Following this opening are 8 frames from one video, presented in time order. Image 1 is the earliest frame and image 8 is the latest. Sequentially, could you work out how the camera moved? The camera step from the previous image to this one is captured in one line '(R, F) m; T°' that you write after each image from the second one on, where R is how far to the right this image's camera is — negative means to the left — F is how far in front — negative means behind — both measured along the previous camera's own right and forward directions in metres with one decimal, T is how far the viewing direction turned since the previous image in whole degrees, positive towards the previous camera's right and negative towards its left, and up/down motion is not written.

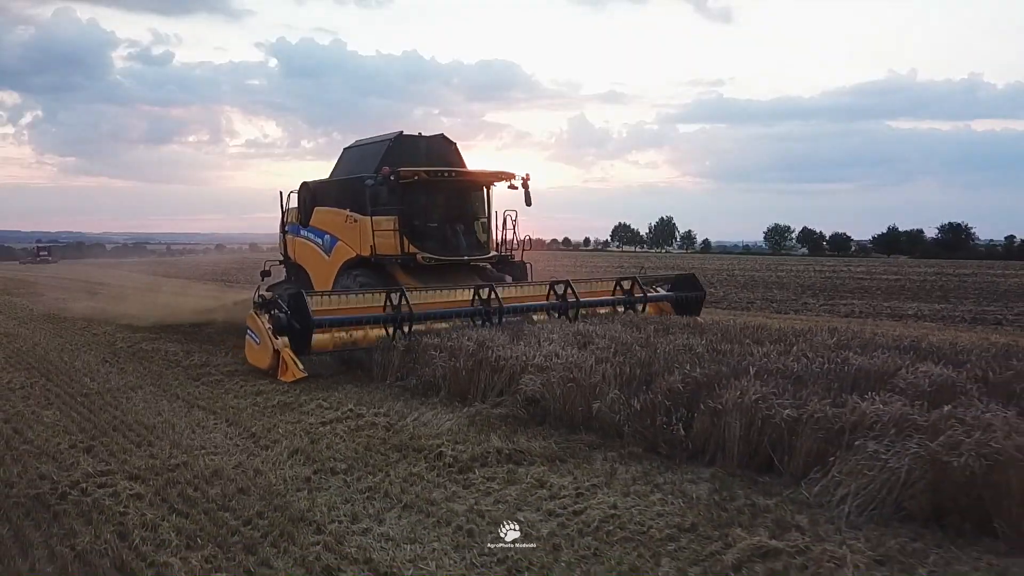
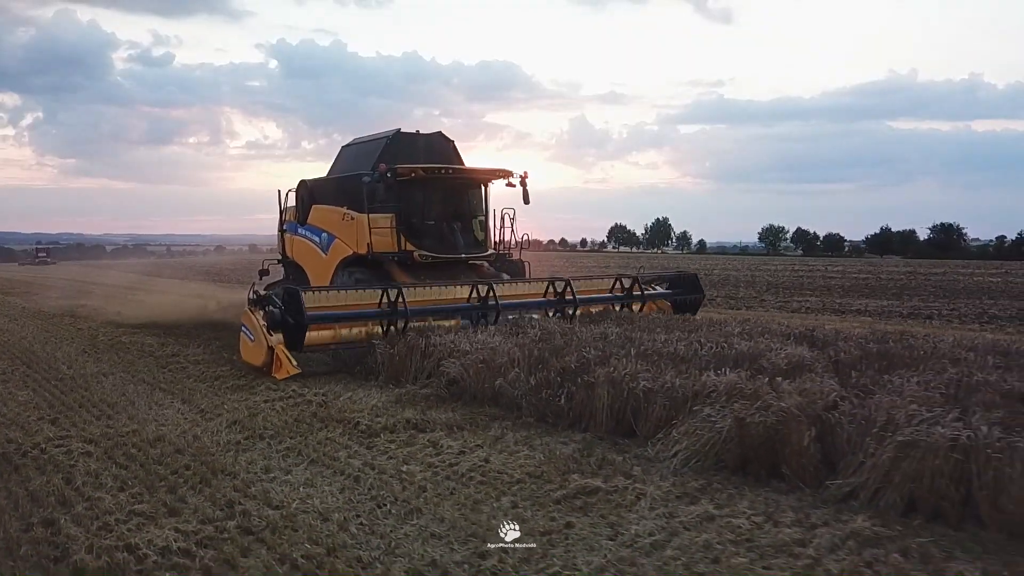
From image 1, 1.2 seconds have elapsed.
(+0.7, -0.8) m; 0°
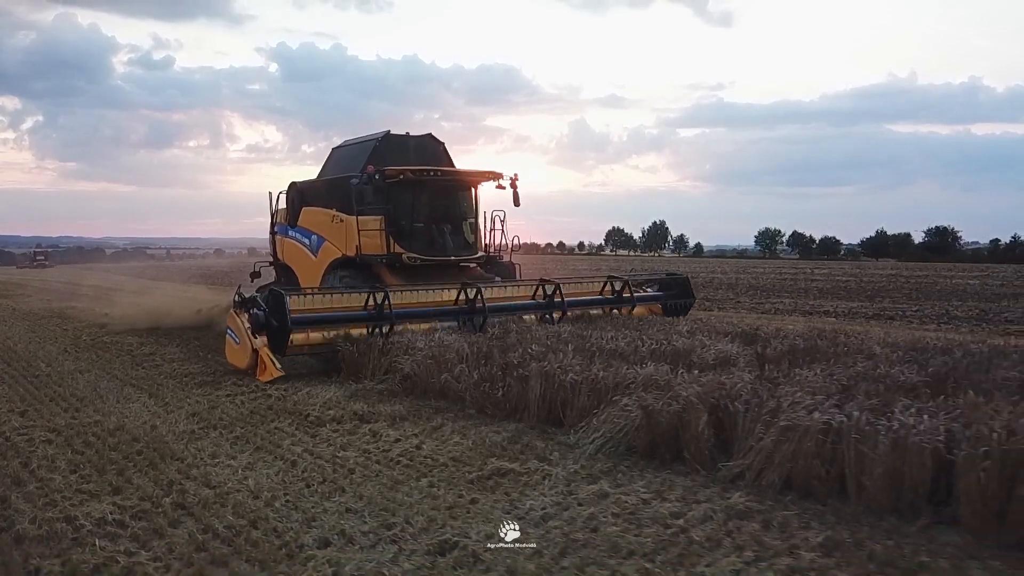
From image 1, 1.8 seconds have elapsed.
(+0.5, -0.4) m; 0°
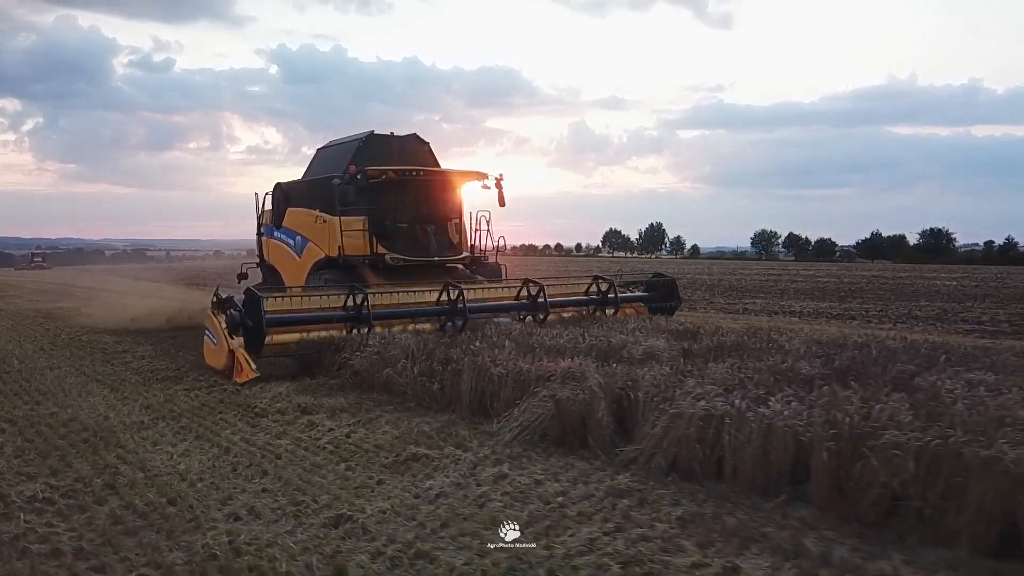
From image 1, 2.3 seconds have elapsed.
(+0.5, -0.4) m; 0°
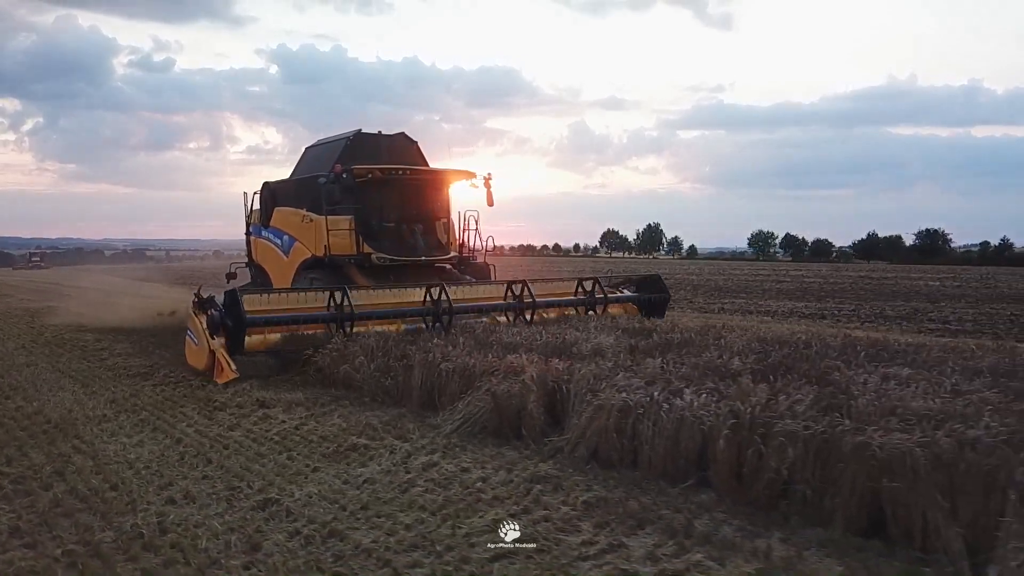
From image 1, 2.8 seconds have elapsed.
(+0.4, -0.3) m; 0°
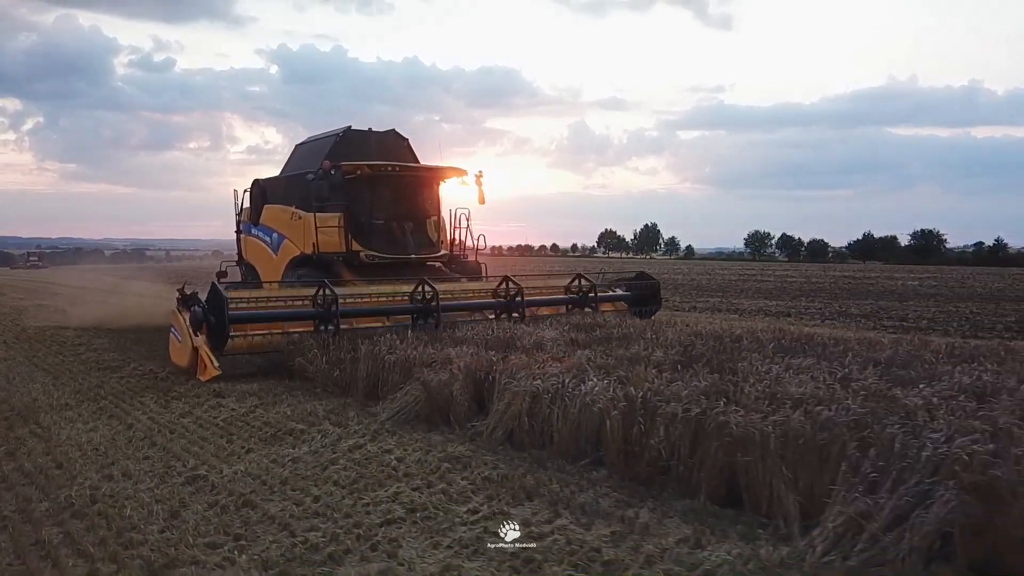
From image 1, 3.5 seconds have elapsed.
(+0.5, -0.4) m; 0°
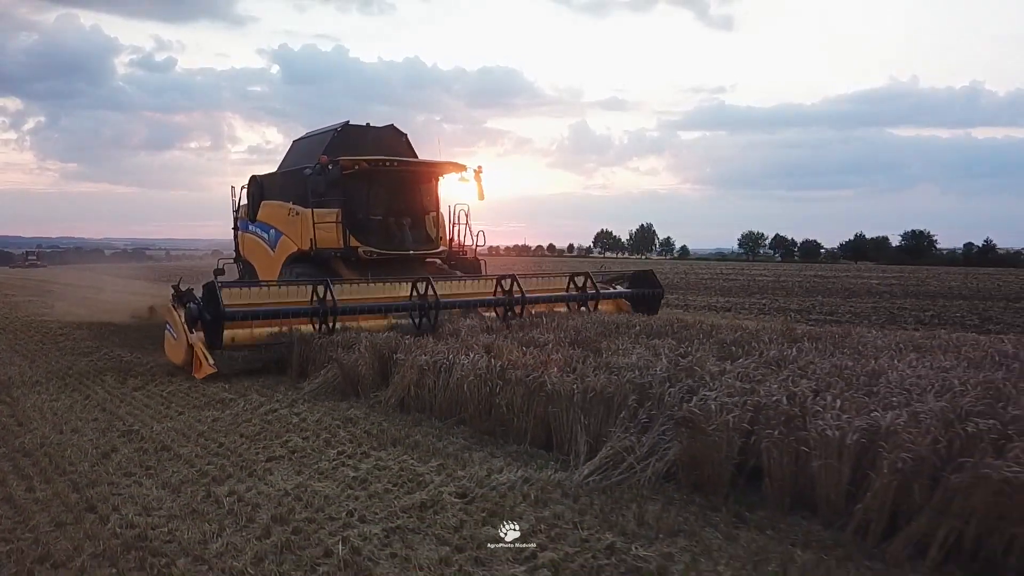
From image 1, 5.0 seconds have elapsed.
(+0.8, -1.0) m; 0°
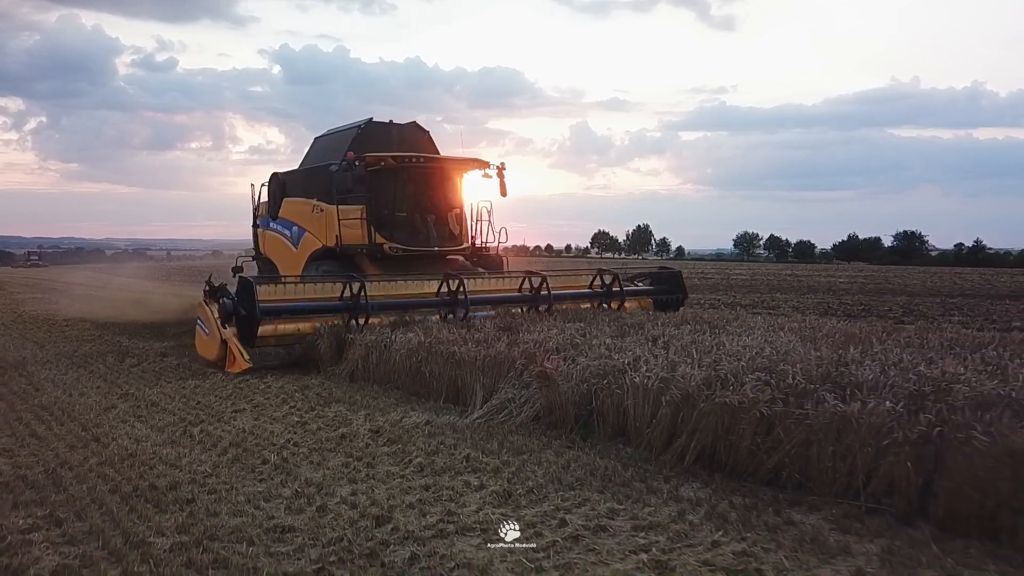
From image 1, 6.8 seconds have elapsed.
(+0.6, -1.3) m; 0°
